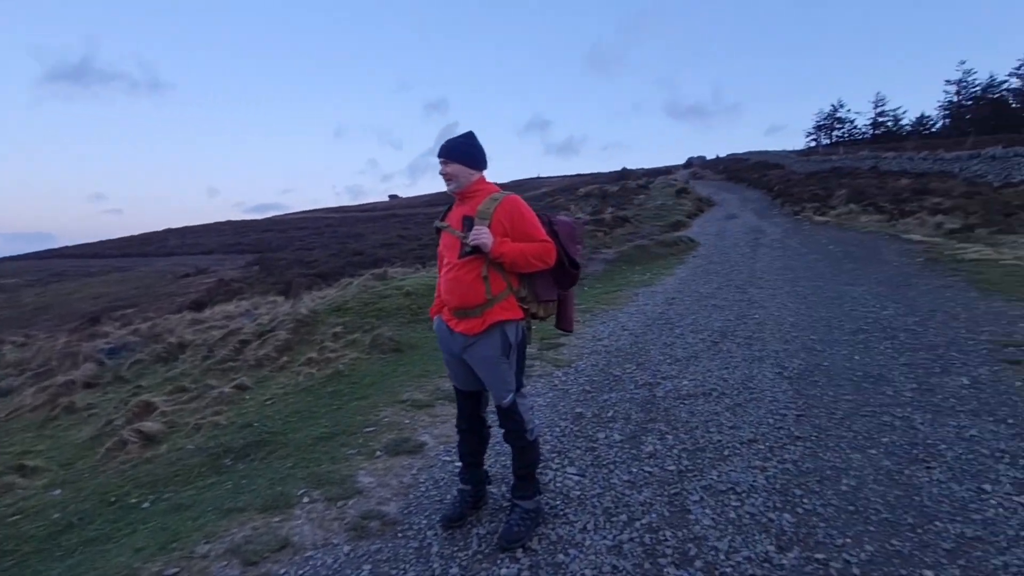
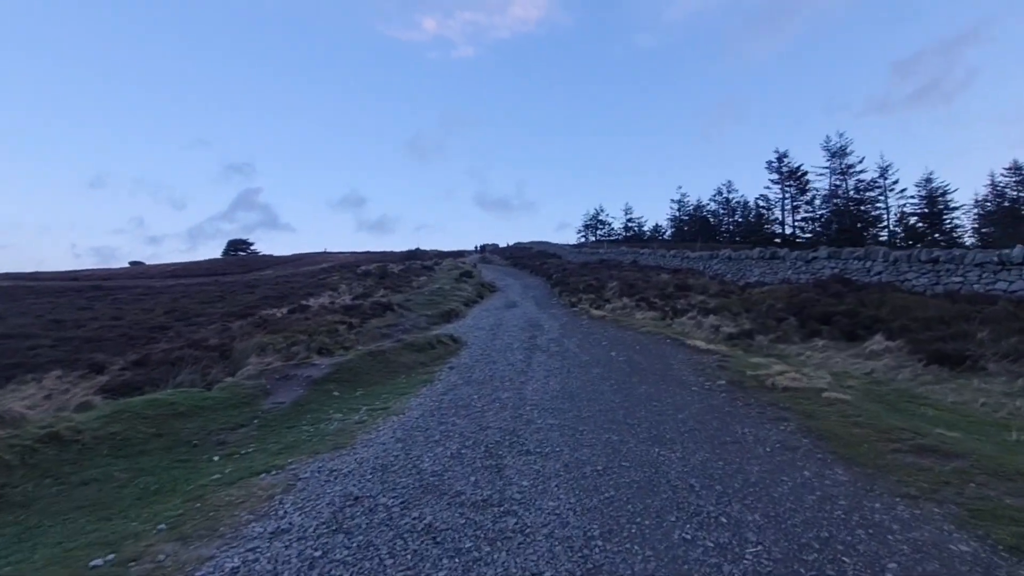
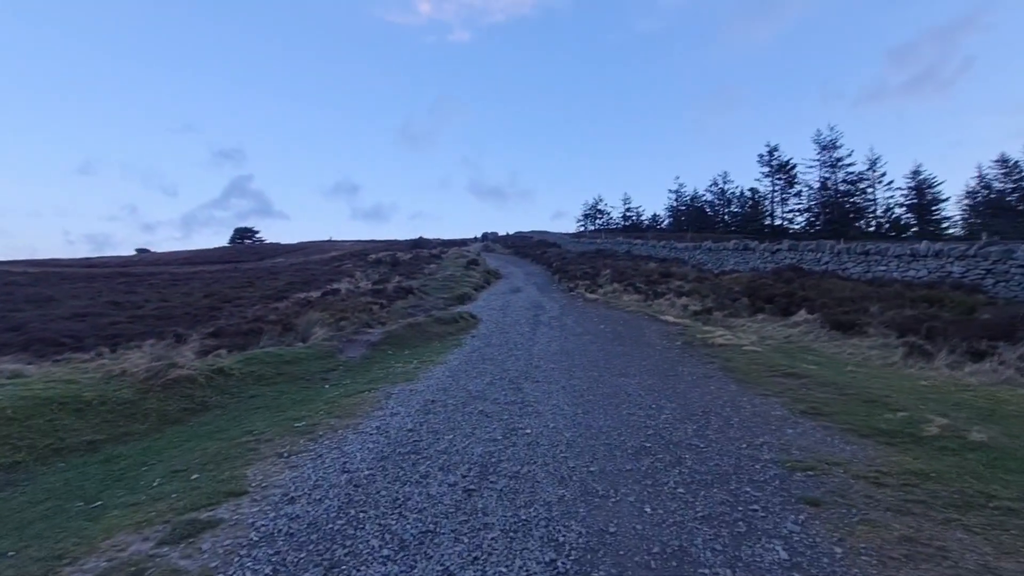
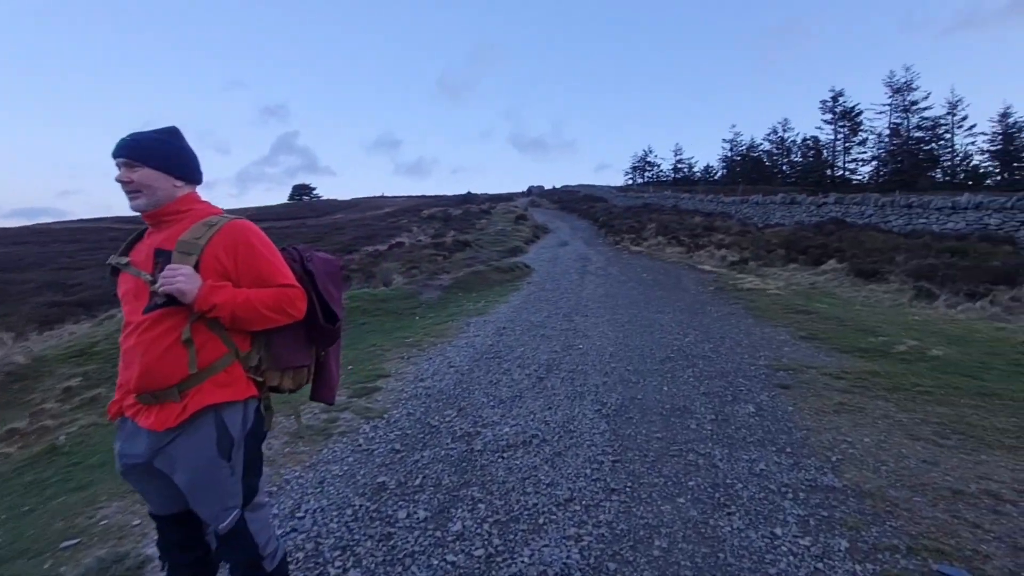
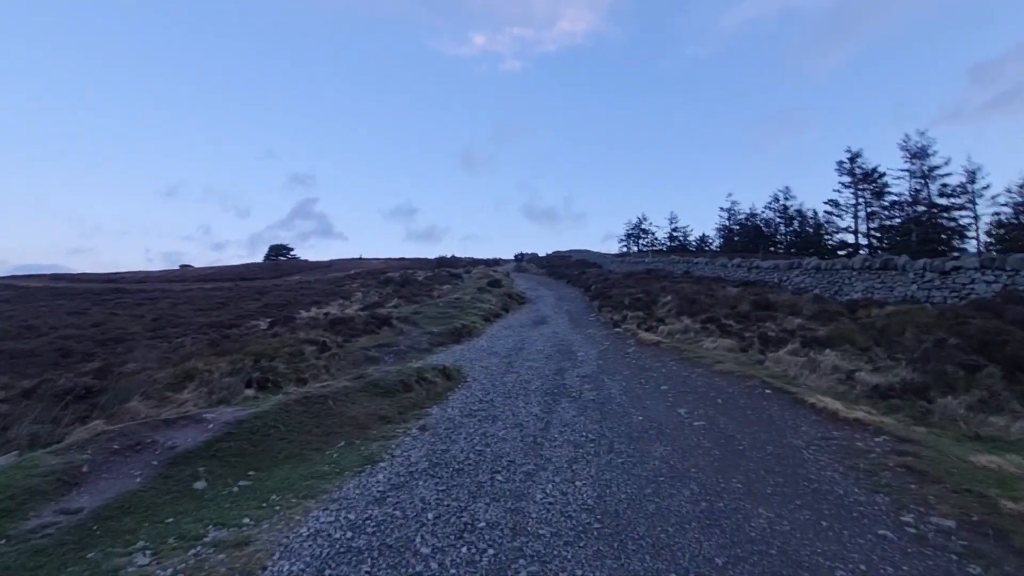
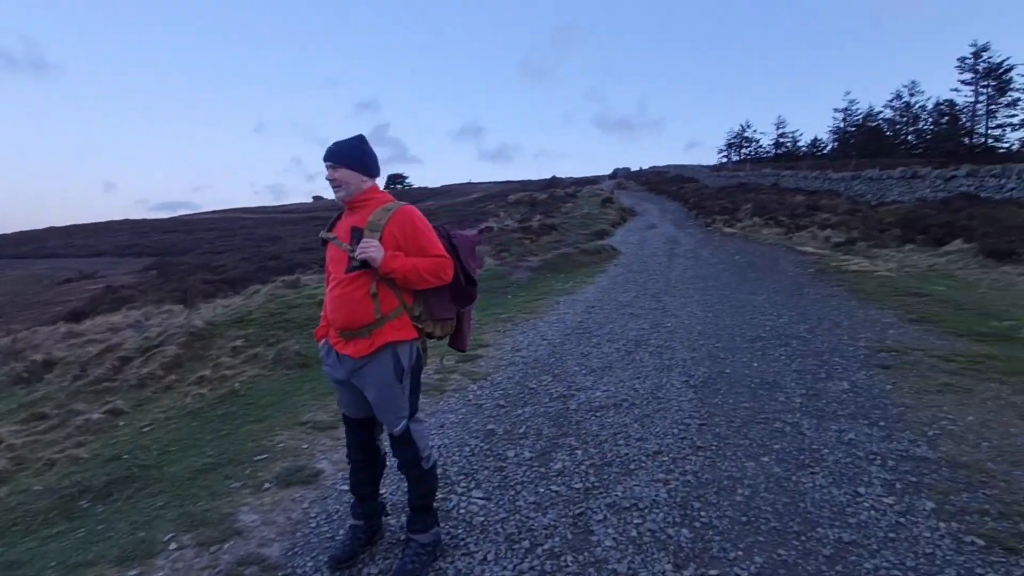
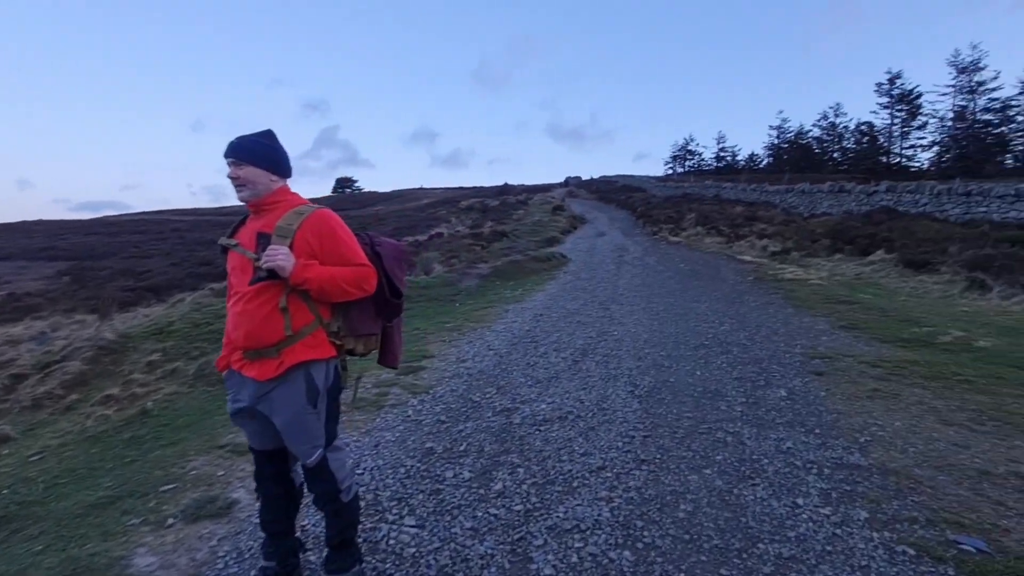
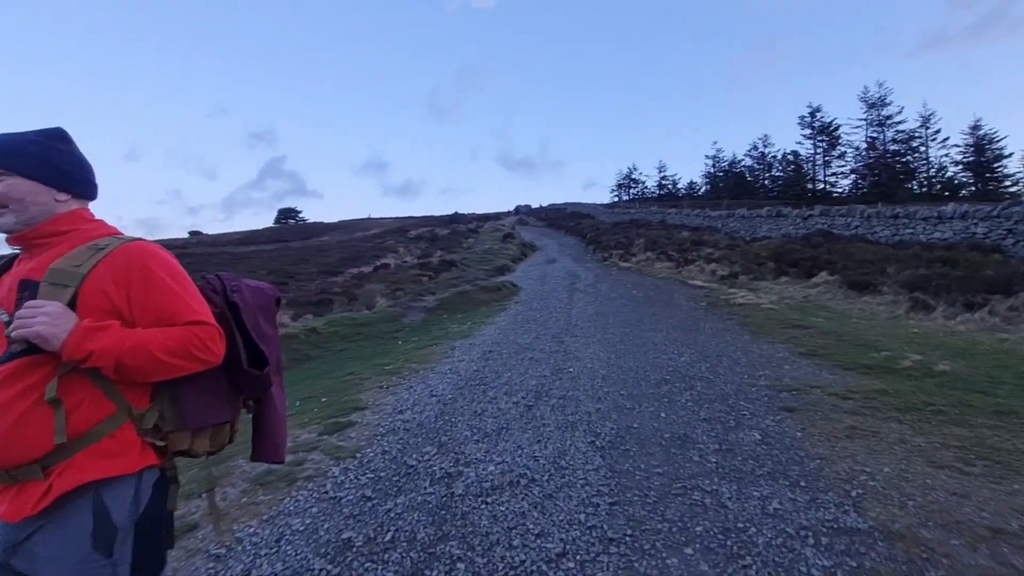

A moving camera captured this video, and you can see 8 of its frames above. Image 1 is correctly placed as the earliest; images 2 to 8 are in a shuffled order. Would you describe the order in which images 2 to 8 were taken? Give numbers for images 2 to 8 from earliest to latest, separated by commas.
6, 7, 4, 8, 3, 2, 5
